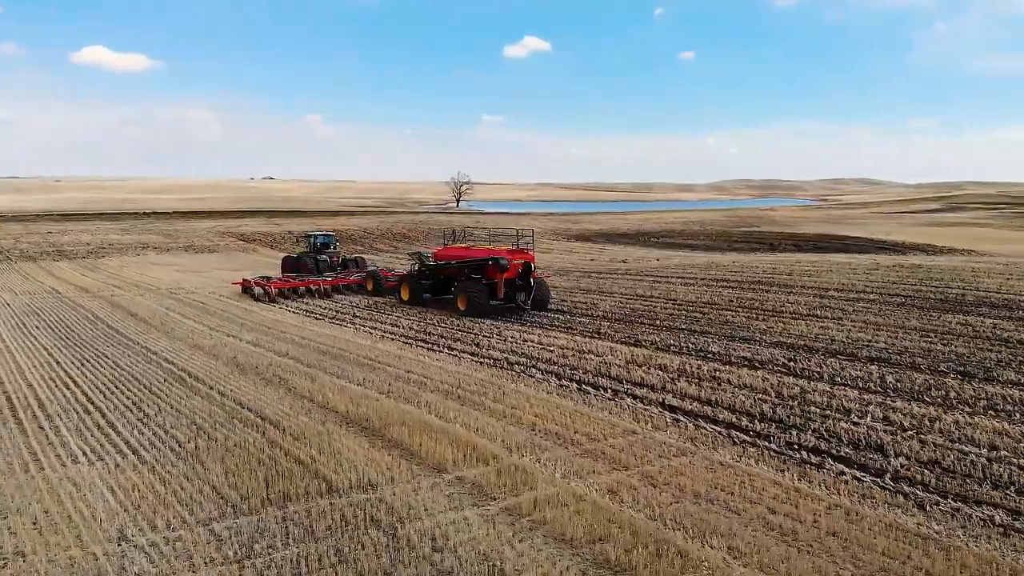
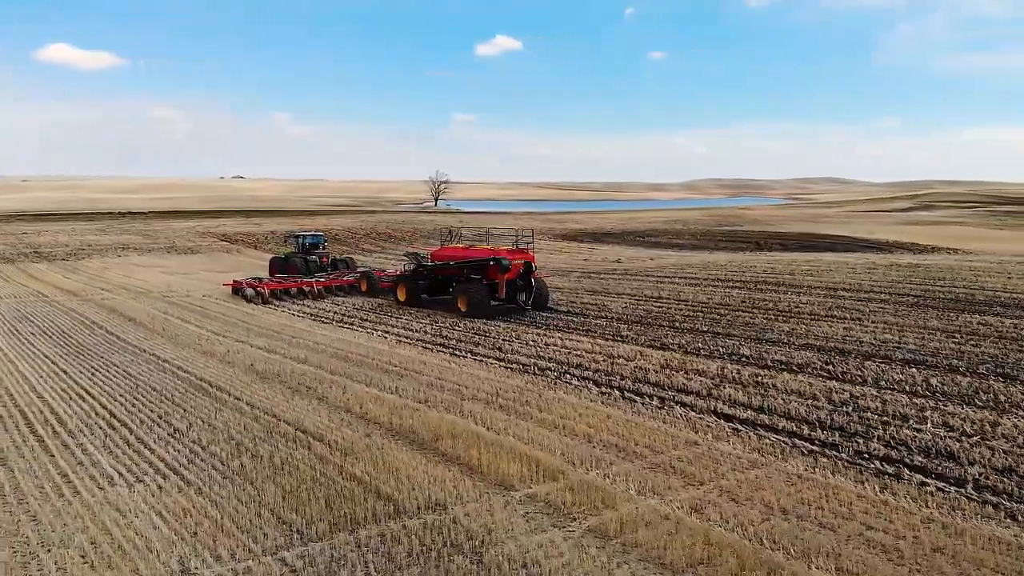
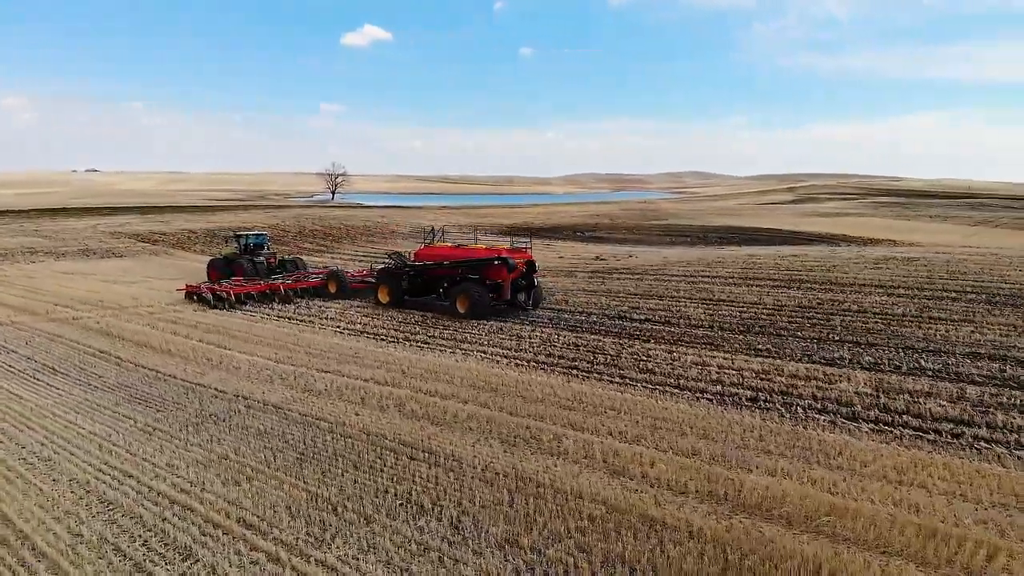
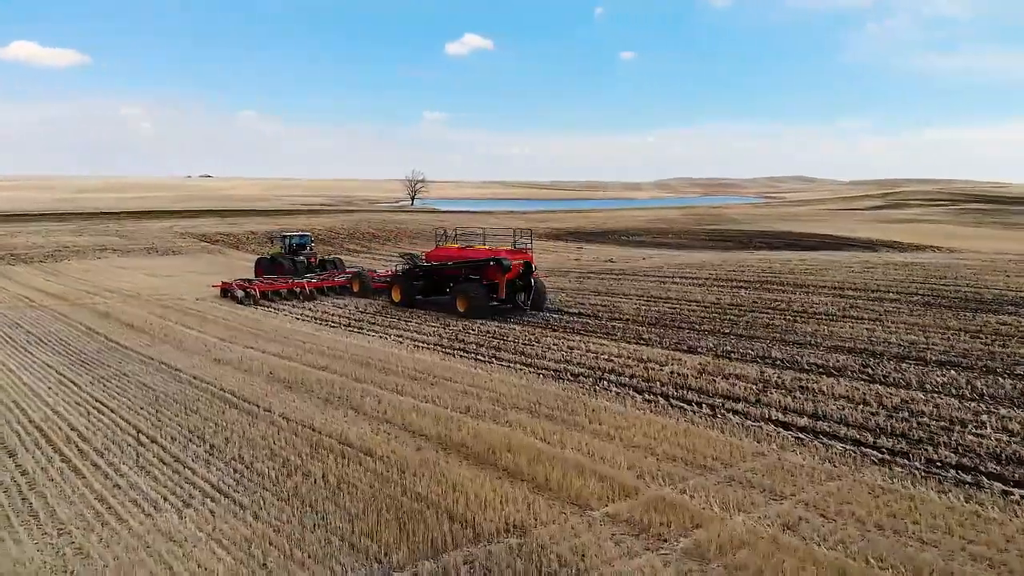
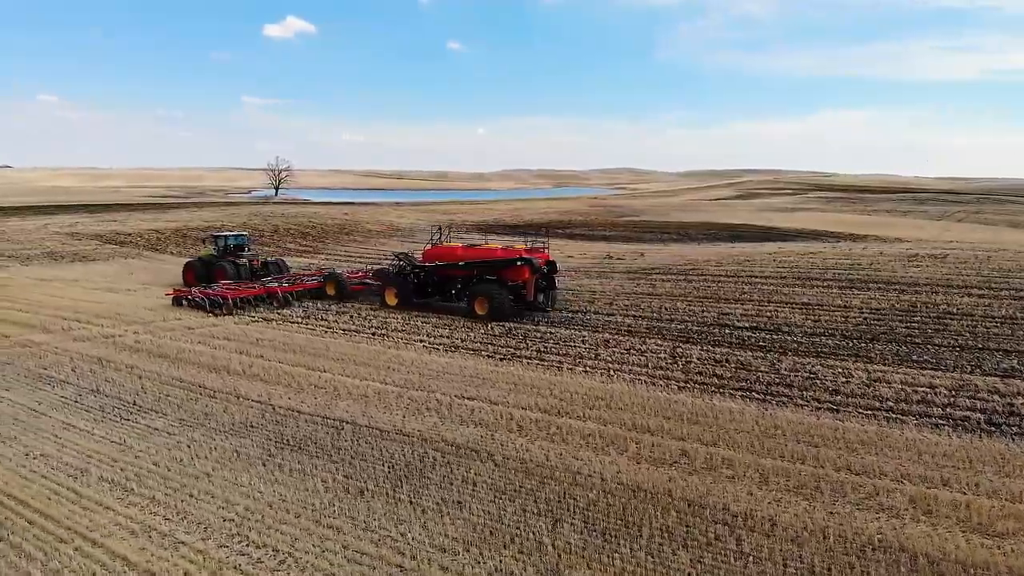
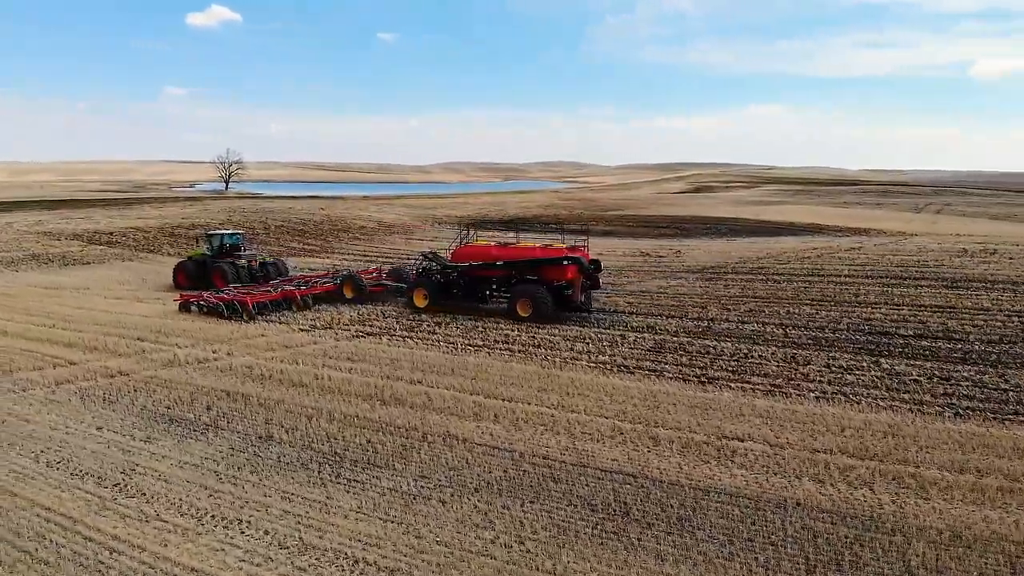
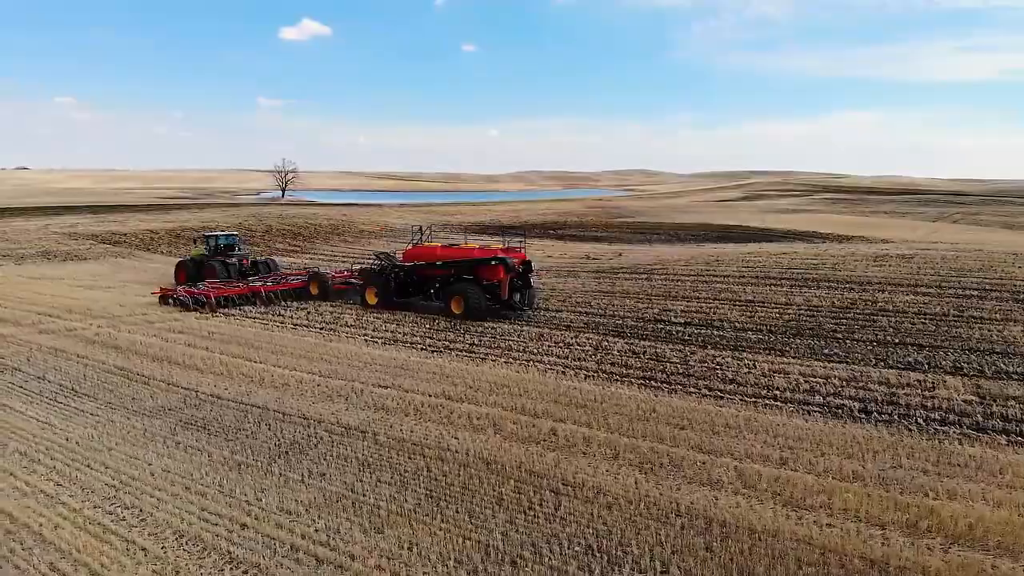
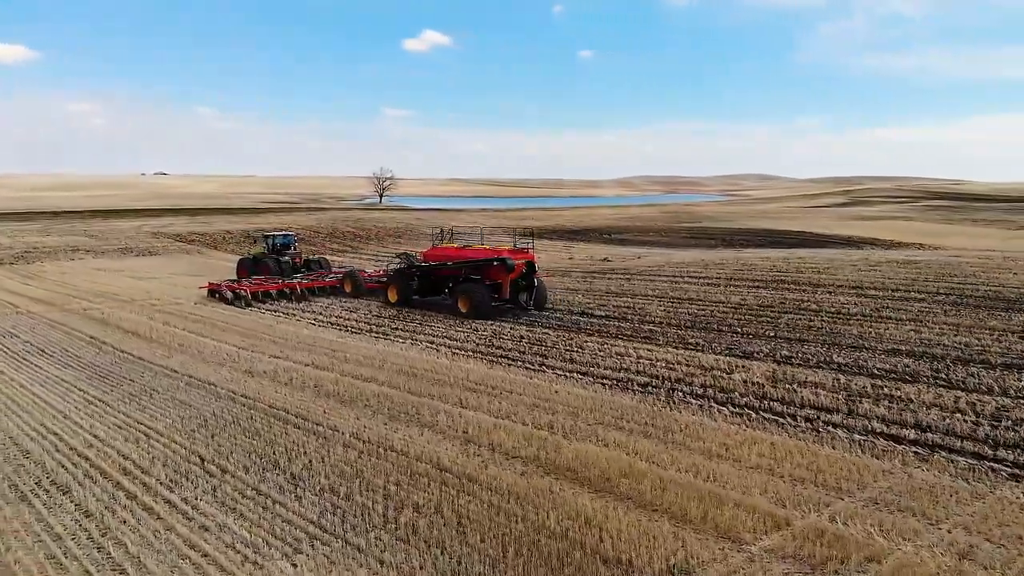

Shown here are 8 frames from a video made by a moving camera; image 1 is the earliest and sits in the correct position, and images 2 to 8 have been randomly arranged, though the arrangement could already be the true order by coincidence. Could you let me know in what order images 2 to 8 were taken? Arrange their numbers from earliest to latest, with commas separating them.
2, 4, 8, 3, 7, 5, 6
